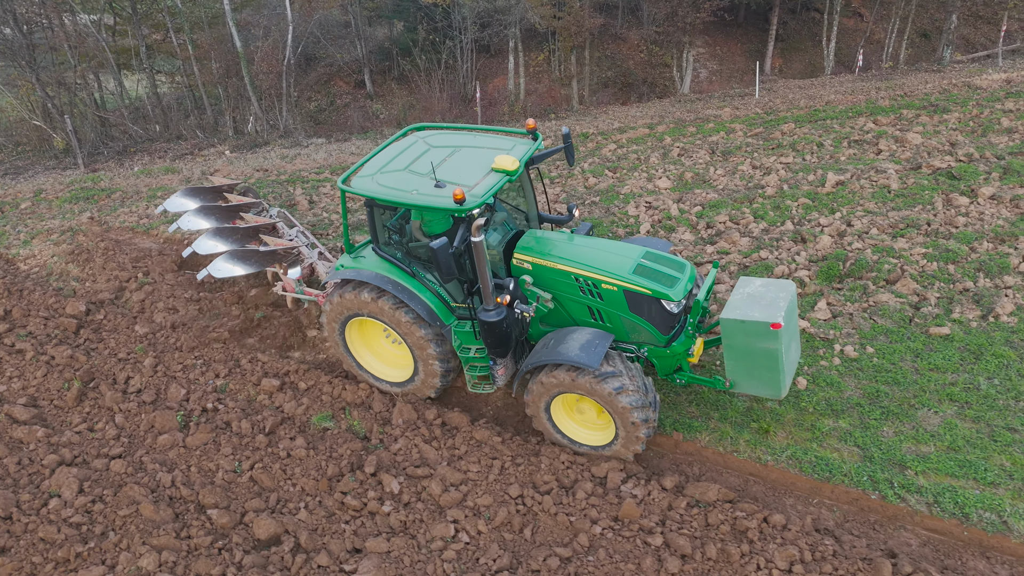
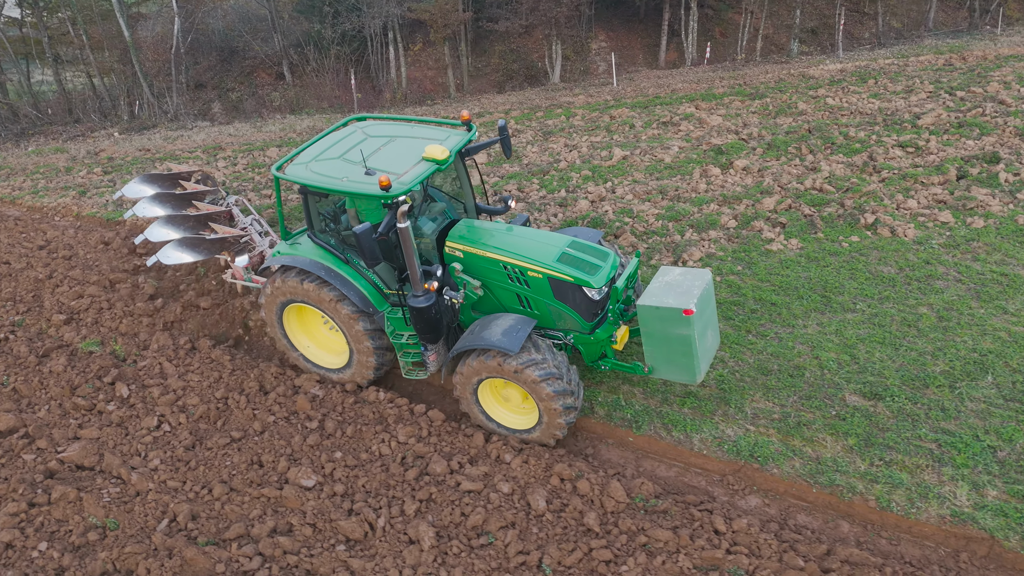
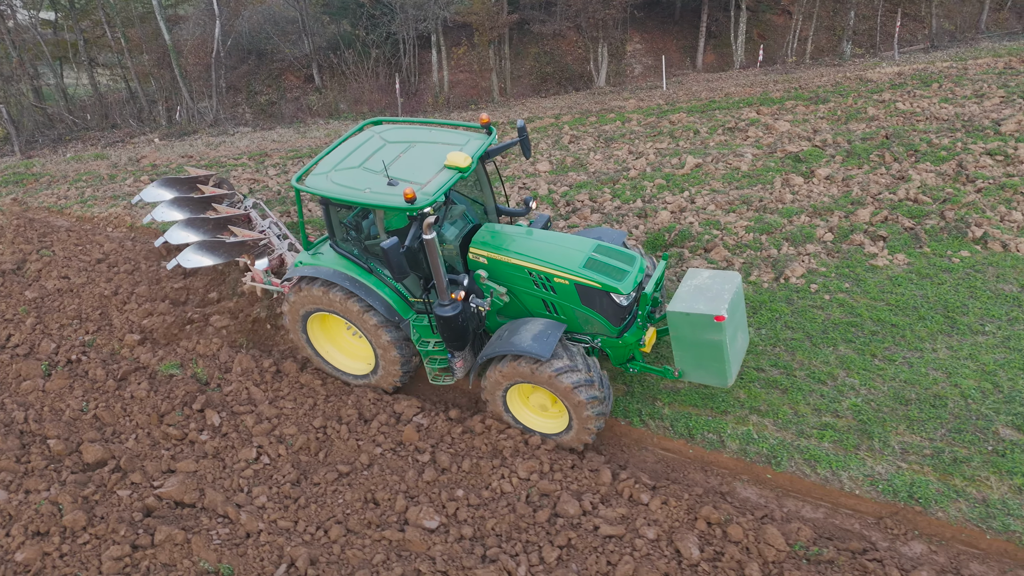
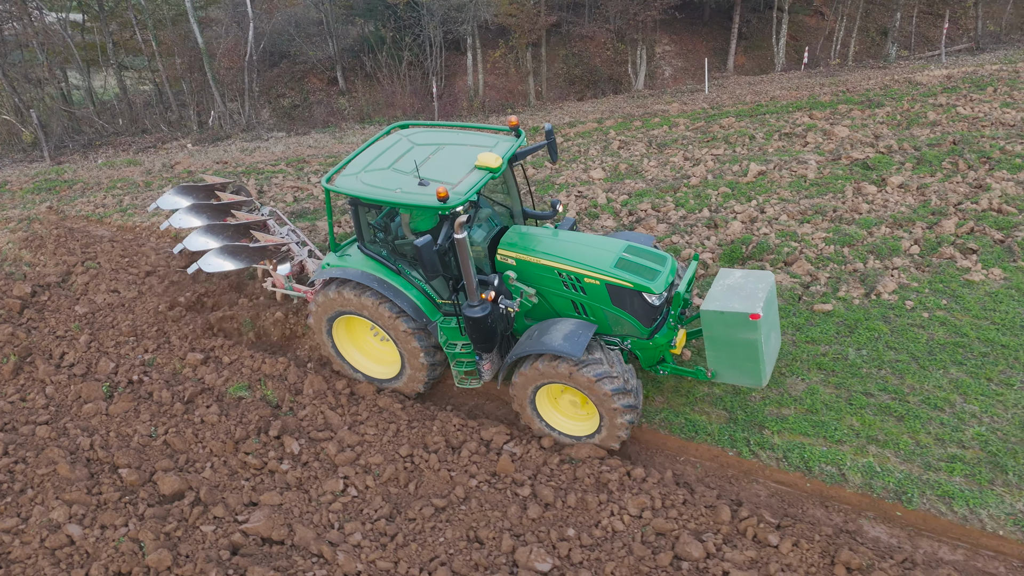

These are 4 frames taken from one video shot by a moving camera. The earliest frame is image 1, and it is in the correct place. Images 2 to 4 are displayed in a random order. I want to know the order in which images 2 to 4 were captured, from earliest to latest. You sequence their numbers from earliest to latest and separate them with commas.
4, 3, 2
